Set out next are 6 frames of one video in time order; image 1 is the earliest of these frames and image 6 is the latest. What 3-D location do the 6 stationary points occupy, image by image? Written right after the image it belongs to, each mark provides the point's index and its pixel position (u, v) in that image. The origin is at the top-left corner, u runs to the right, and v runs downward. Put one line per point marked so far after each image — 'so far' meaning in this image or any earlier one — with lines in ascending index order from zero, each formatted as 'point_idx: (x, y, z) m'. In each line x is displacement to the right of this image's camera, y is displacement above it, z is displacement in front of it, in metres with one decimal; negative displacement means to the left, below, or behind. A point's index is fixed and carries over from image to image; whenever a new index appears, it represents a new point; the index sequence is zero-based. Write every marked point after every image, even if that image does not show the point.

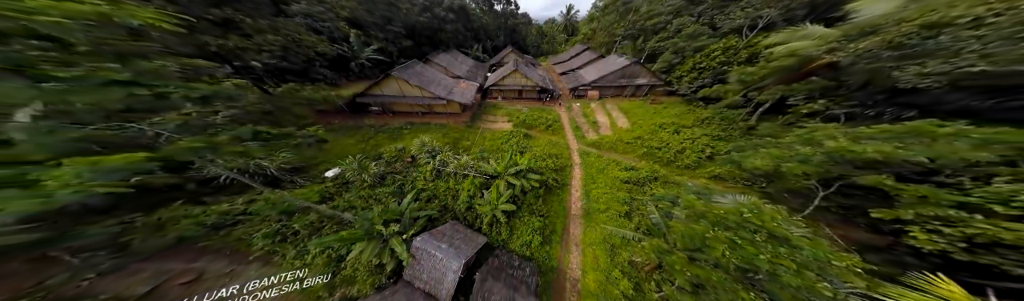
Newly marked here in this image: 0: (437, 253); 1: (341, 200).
0: (-3.3, -4.4, +6.4) m
1: (-9.6, -2.6, +8.5) m
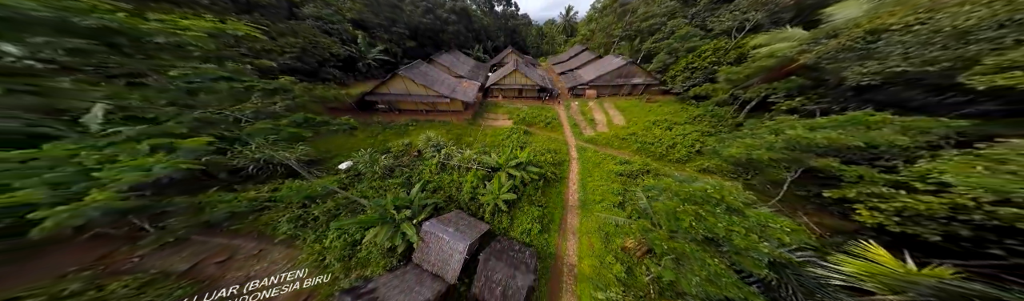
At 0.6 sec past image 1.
0: (-3.2, -4.0, +7.2) m
1: (-9.6, -2.2, +9.3) m
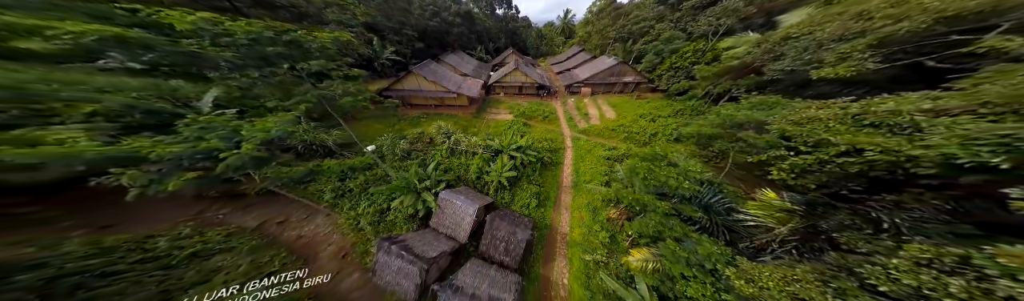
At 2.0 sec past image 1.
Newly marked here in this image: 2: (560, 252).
0: (-3.2, -2.9, +8.9) m
1: (-9.5, -1.2, +11.0) m
2: (+3.0, -6.0, +9.4) m
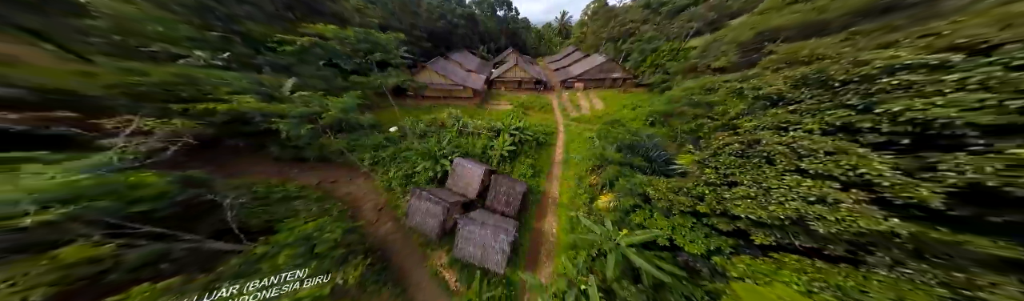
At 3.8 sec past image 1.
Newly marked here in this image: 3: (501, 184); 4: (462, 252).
0: (-3.2, -1.2, +11.5) m
1: (-9.5, +0.5, +13.6) m
2: (+3.0, -4.3, +12.0) m
3: (-0.7, -2.5, +11.1) m
4: (-2.9, -5.8, +9.0) m
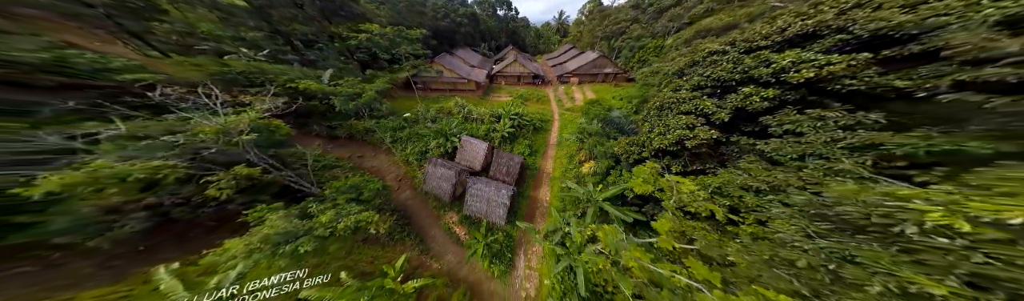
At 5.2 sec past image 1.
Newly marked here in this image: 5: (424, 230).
0: (-3.3, +0.4, +13.6) m
1: (-9.6, +2.2, +15.8) m
2: (+2.9, -2.6, +14.2) m
3: (-0.8, -0.8, +13.2) m
4: (-3.0, -4.1, +11.2) m
5: (-6.4, -5.6, +11.1) m
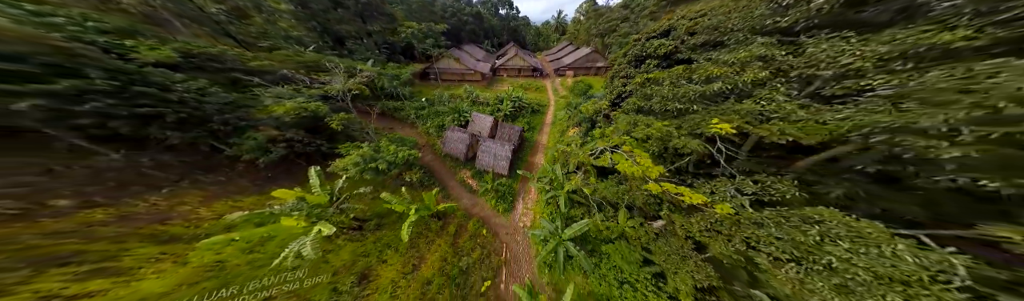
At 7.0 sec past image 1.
0: (-3.2, +3.2, +17.1) m
1: (-9.5, +5.0, +19.2) m
2: (+3.0, +0.2, +17.6) m
3: (-0.7, +2.0, +16.7) m
4: (-2.9, -1.4, +14.7) m
5: (-6.3, -2.9, +14.6) m
